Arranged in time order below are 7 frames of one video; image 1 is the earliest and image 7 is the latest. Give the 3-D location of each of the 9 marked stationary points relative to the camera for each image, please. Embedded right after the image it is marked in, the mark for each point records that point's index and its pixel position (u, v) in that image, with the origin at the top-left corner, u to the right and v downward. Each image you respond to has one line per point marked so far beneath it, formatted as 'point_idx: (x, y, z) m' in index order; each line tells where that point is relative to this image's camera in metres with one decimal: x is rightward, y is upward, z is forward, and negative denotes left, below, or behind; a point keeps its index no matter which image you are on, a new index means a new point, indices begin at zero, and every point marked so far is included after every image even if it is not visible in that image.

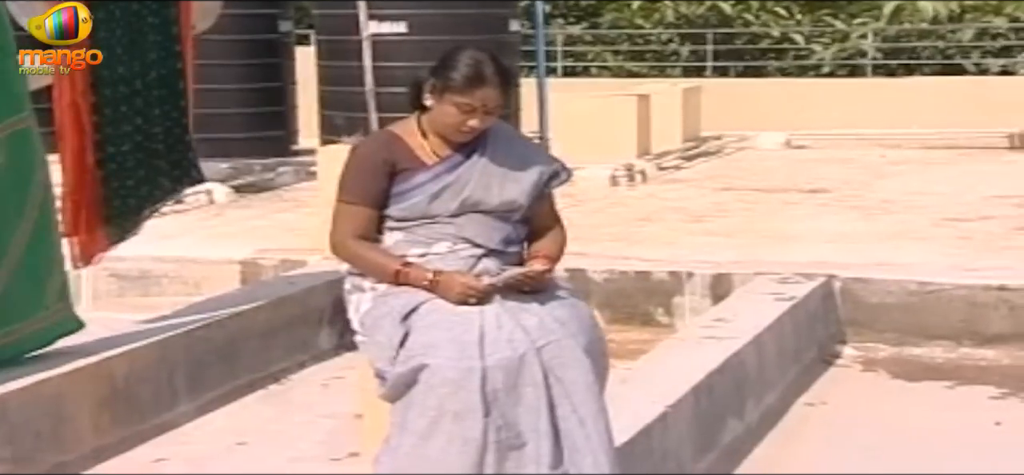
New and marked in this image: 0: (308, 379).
0: (-0.5, -0.4, +6.3) m
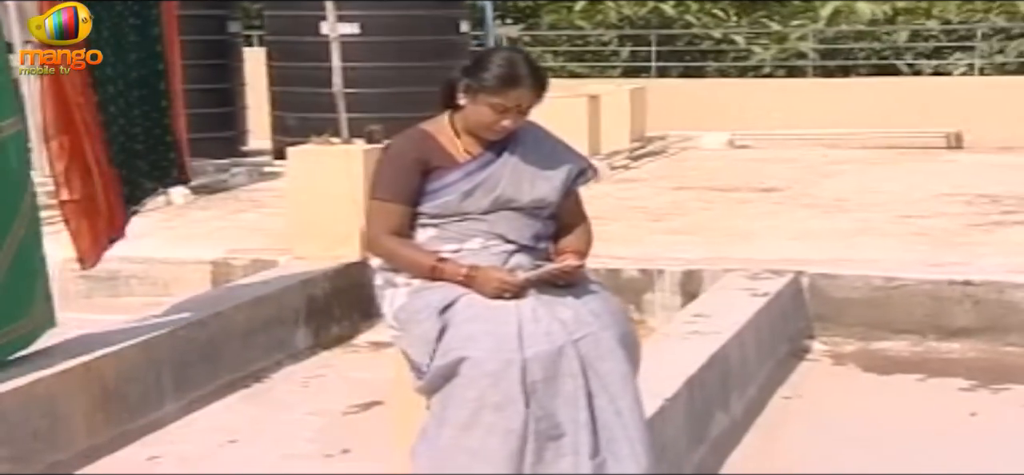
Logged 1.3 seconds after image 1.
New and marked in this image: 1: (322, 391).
0: (-0.6, -0.4, +6.3) m
1: (-0.5, -0.4, +6.2) m
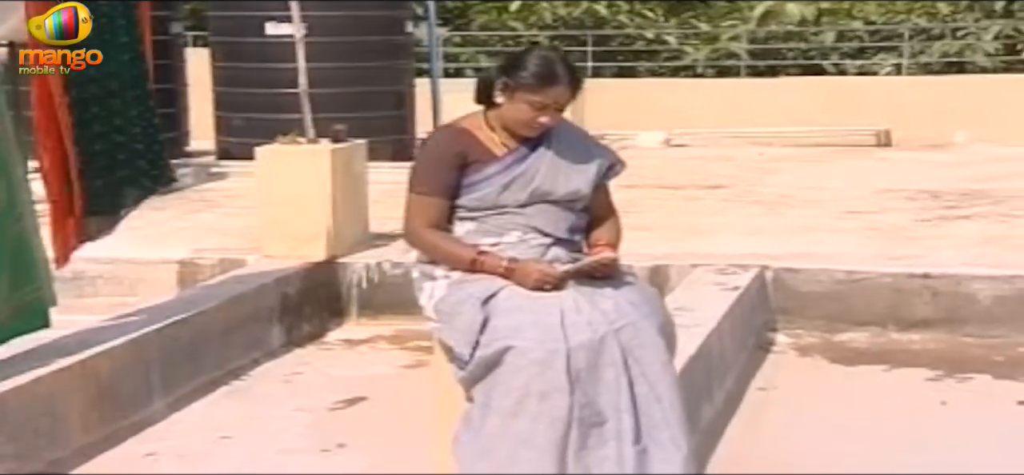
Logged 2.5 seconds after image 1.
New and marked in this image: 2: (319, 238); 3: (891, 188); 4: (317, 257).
0: (-0.7, -0.4, +6.3) m
1: (-0.5, -0.4, +6.3) m
2: (-0.5, 0.0, +6.8) m
3: (+1.2, +0.2, +7.5) m
4: (-0.6, -0.1, +6.8) m
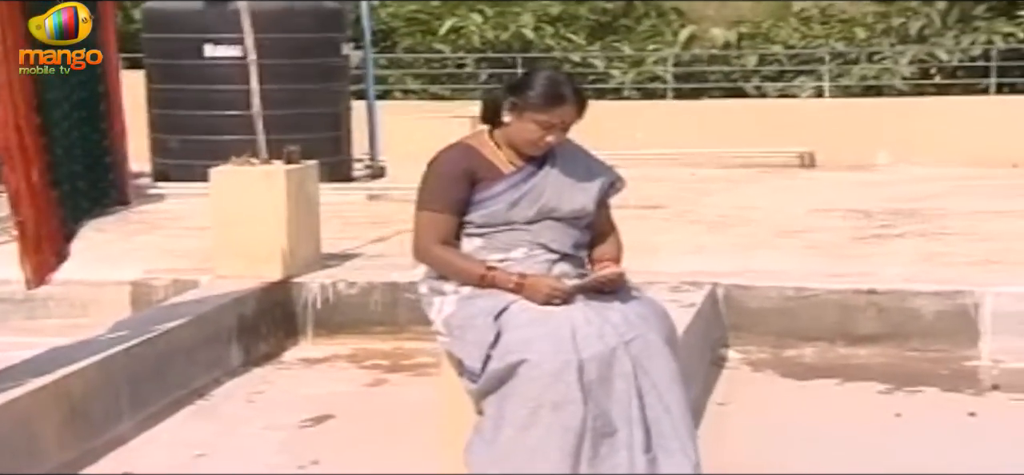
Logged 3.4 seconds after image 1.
0: (-0.8, -0.4, +6.4) m
1: (-0.6, -0.4, +6.3) m
2: (-0.7, -0.1, +6.9) m
3: (+1.0, +0.1, +7.6) m
4: (-0.7, -0.1, +6.9) m
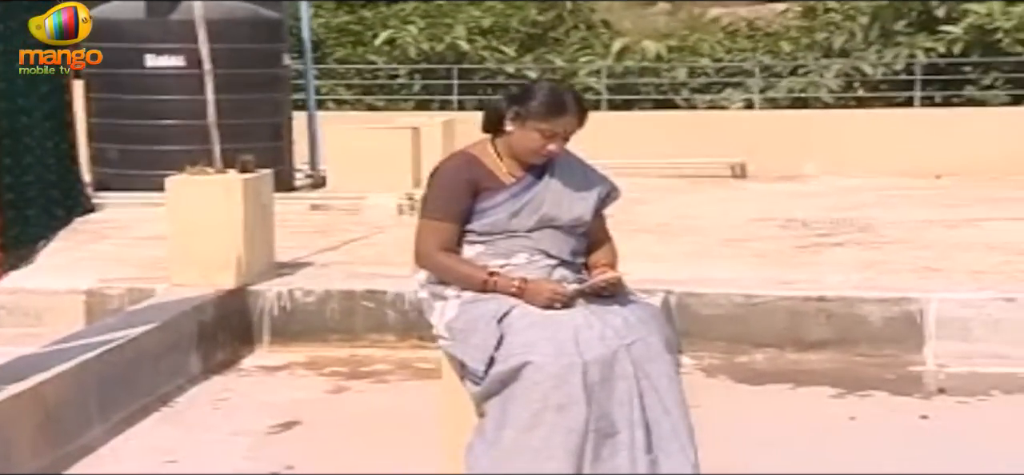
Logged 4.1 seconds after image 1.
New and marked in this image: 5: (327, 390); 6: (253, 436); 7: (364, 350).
0: (-0.9, -0.4, +6.4) m
1: (-0.7, -0.5, +6.4) m
2: (-0.8, -0.1, +6.9) m
3: (+0.8, +0.1, +7.8) m
4: (-0.8, -0.1, +6.9) m
5: (-0.5, -0.4, +6.6) m
6: (-0.7, -0.5, +6.1) m
7: (-0.4, -0.3, +6.9) m
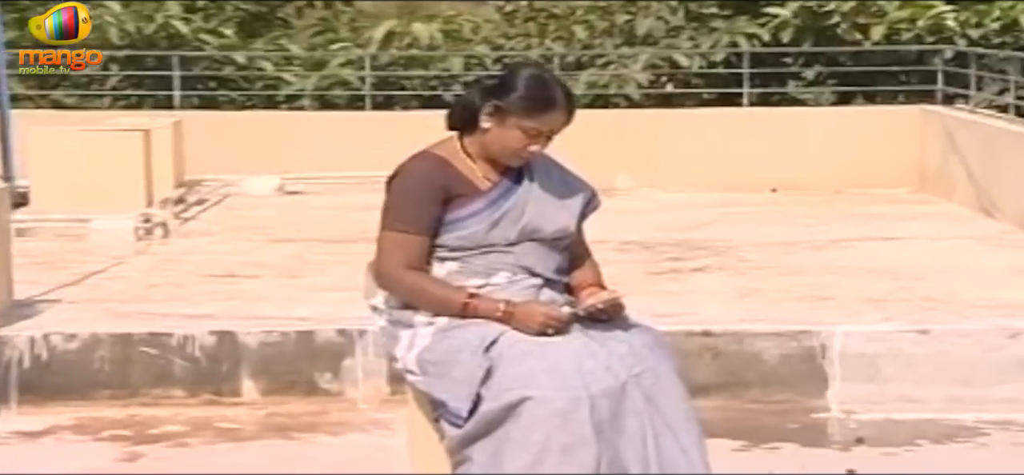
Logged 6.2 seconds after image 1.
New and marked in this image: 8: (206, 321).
0: (-1.1, -0.5, +4.8) m
1: (-1.0, -0.5, +4.8) m
2: (-1.2, -0.2, +5.3) m
3: (+0.2, 0.0, +6.6) m
4: (-1.2, -0.2, +5.3) m
5: (-0.8, -0.5, +5.1) m
6: (-0.9, -0.6, +4.6) m
7: (-0.8, -0.4, +5.4) m
8: (-0.7, -0.2, +5.7) m
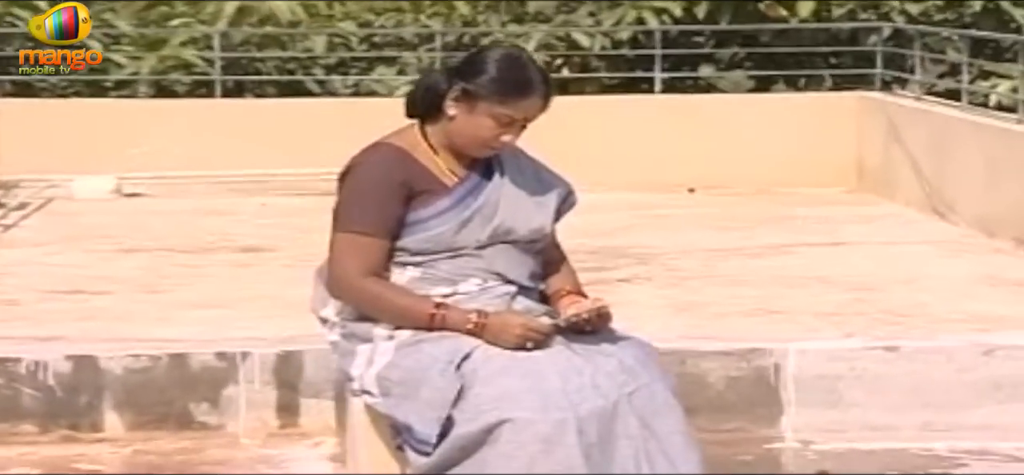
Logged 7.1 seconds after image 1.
0: (-1.2, -0.5, +3.9) m
1: (-1.1, -0.5, +3.9) m
2: (-1.3, -0.2, +4.3) m
3: (-0.1, 0.0, +5.7) m
4: (-1.4, -0.2, +4.3) m
5: (-0.9, -0.5, +4.2) m
6: (-0.9, -0.6, +3.7) m
7: (-1.0, -0.4, +4.5) m
8: (-0.9, -0.2, +4.8) m
